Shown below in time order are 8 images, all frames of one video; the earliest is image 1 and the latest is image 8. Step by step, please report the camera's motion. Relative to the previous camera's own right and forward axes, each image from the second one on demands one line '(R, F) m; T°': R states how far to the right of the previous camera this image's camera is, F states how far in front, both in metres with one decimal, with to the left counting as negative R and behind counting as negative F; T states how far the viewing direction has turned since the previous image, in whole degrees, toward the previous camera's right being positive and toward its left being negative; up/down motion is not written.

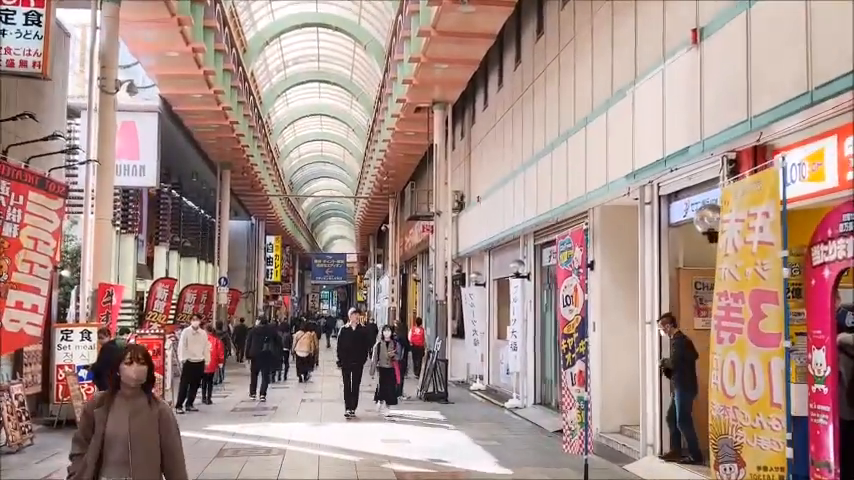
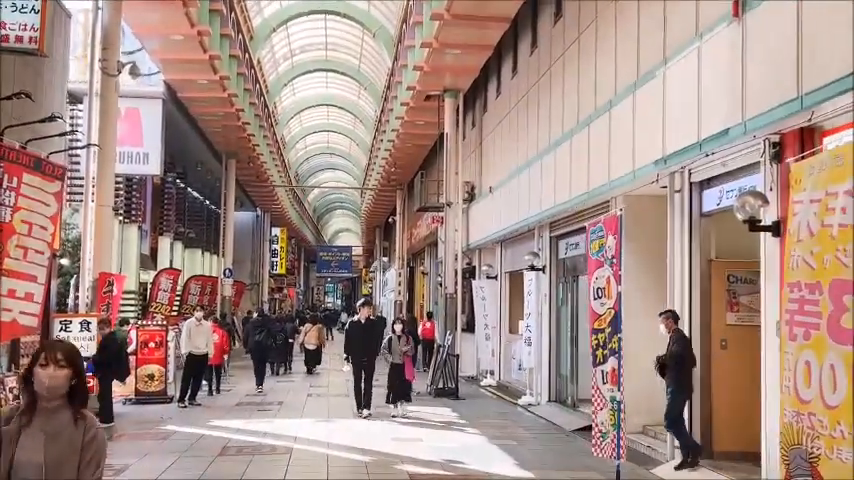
(-0.1, +0.4) m; 0°
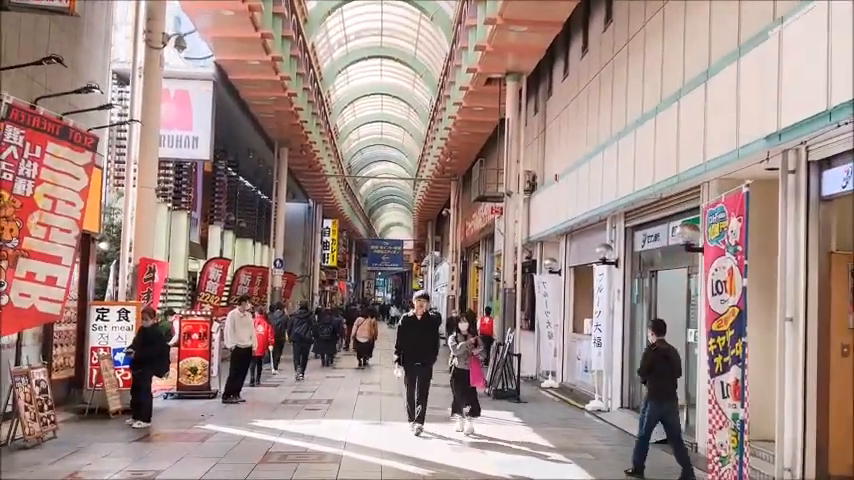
(-0.2, +0.9) m; -3°
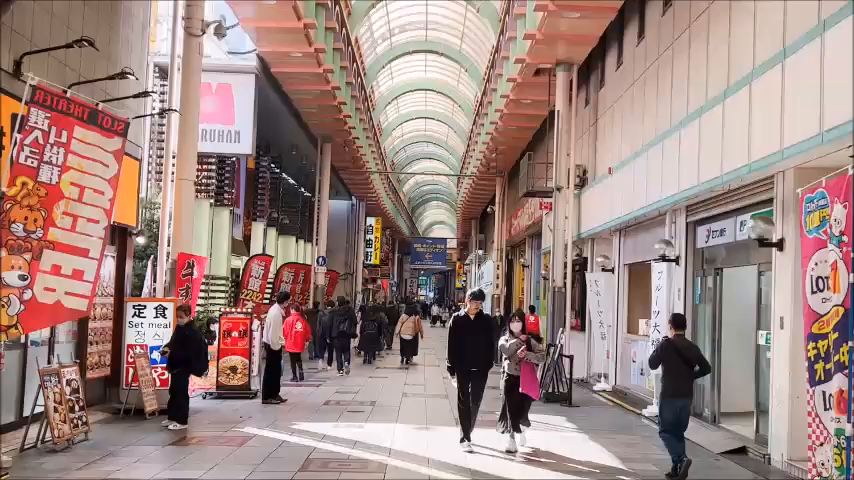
(-0.1, +0.5) m; -3°
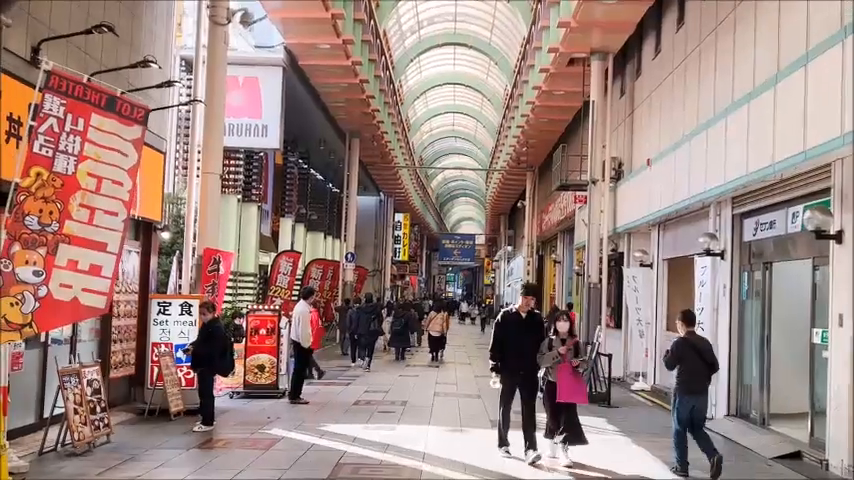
(-0.1, +0.4) m; -2°
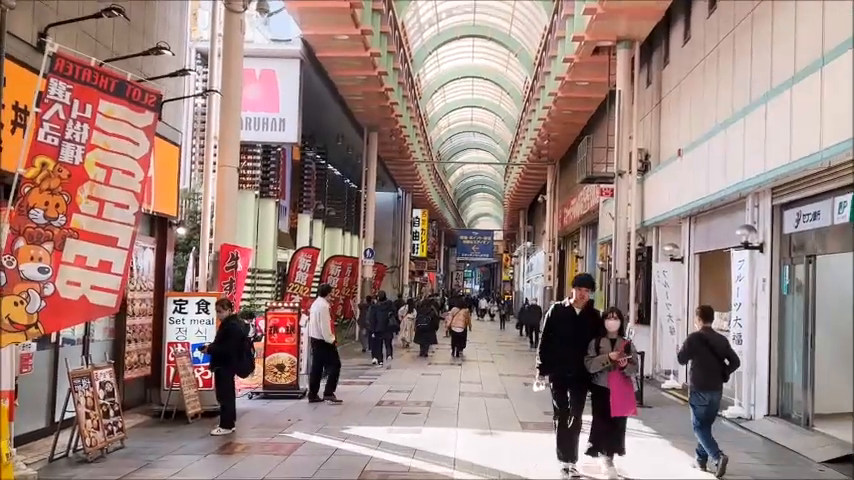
(-0.1, +0.4) m; -1°
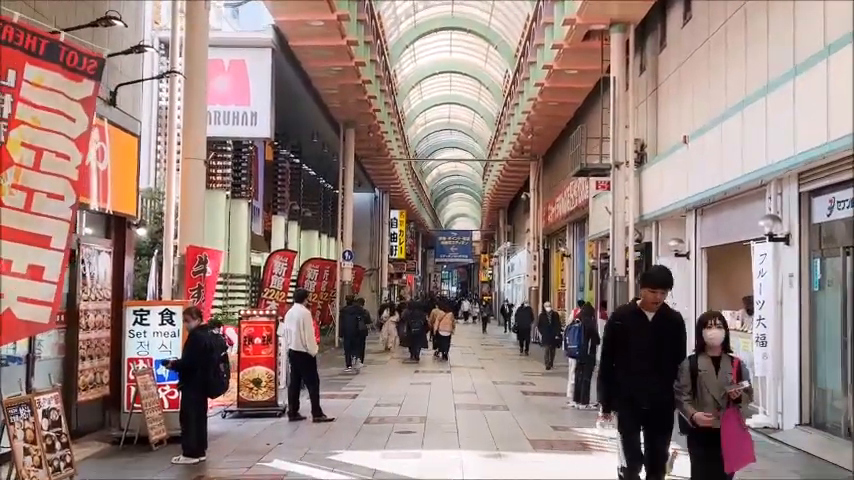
(-0.2, +1.0) m; +2°
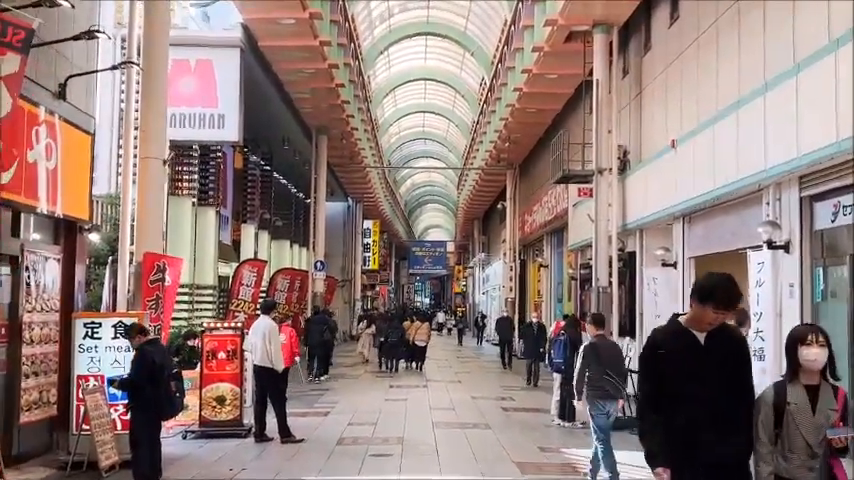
(0.0, +0.6) m; +2°
